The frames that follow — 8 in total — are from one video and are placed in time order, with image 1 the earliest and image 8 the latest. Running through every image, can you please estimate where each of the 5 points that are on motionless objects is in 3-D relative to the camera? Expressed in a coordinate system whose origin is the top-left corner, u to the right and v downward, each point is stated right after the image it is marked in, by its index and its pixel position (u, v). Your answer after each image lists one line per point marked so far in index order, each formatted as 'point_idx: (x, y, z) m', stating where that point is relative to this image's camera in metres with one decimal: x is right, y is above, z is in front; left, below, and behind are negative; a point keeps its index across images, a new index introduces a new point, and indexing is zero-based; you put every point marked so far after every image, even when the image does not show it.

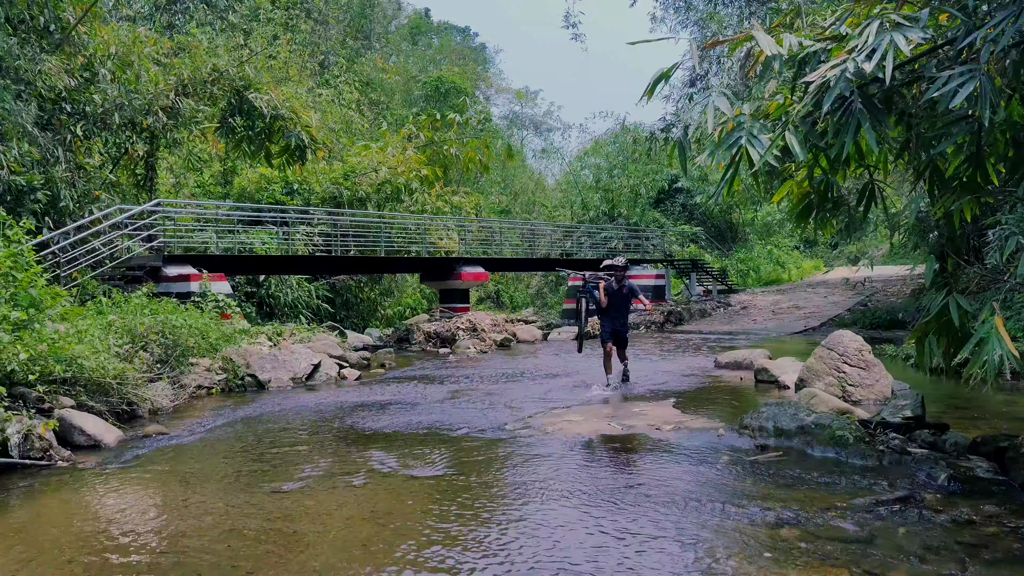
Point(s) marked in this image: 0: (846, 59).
0: (+1.7, +1.1, +5.8) m
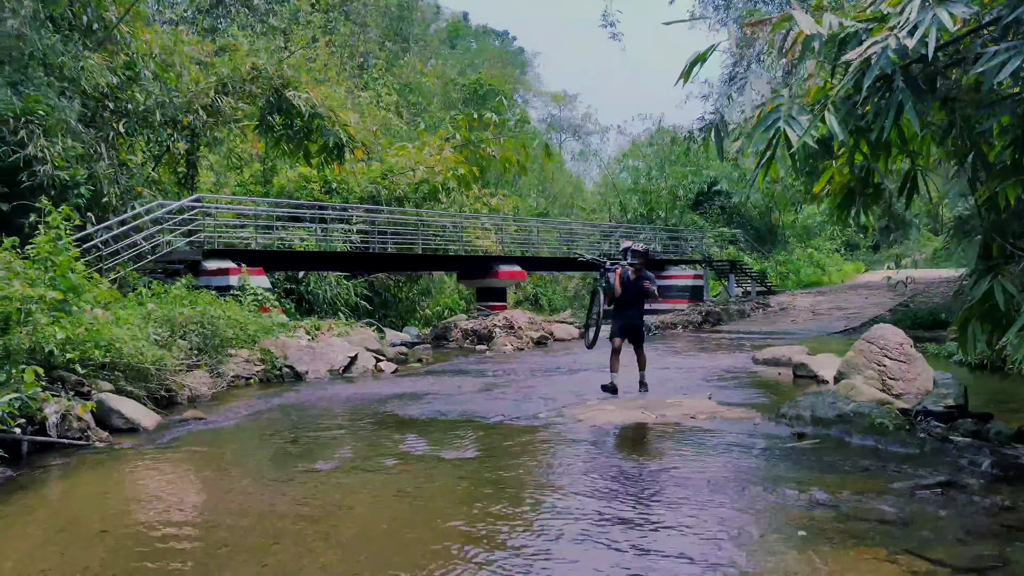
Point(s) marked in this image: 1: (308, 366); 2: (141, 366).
0: (+1.8, +1.2, +5.8) m
1: (-1.7, -0.5, +9.6) m
2: (-2.3, -0.5, +7.4) m
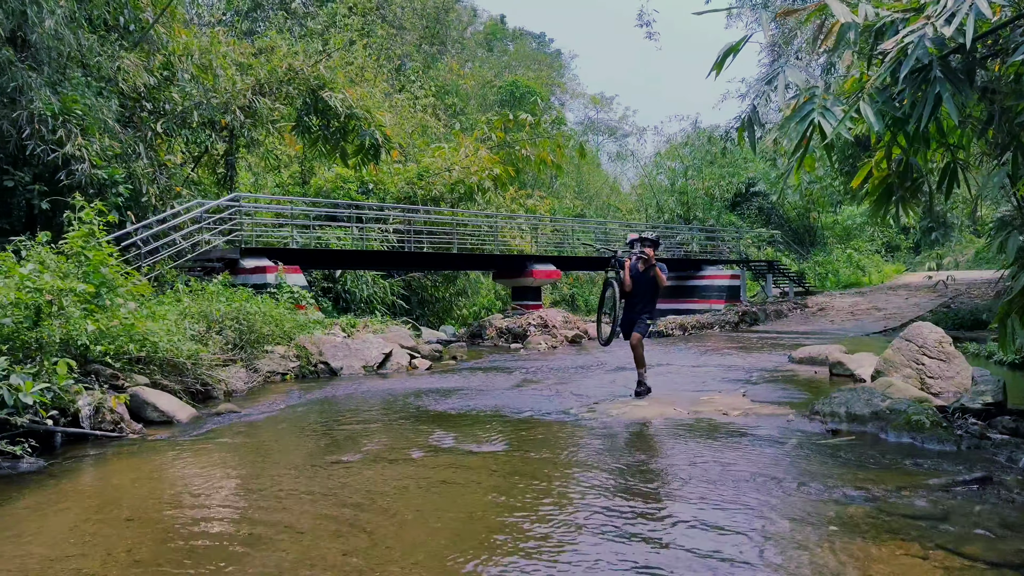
0: (+2.0, +1.3, +5.7) m
1: (-1.4, -0.6, +9.6) m
2: (-2.1, -0.4, +7.5) m
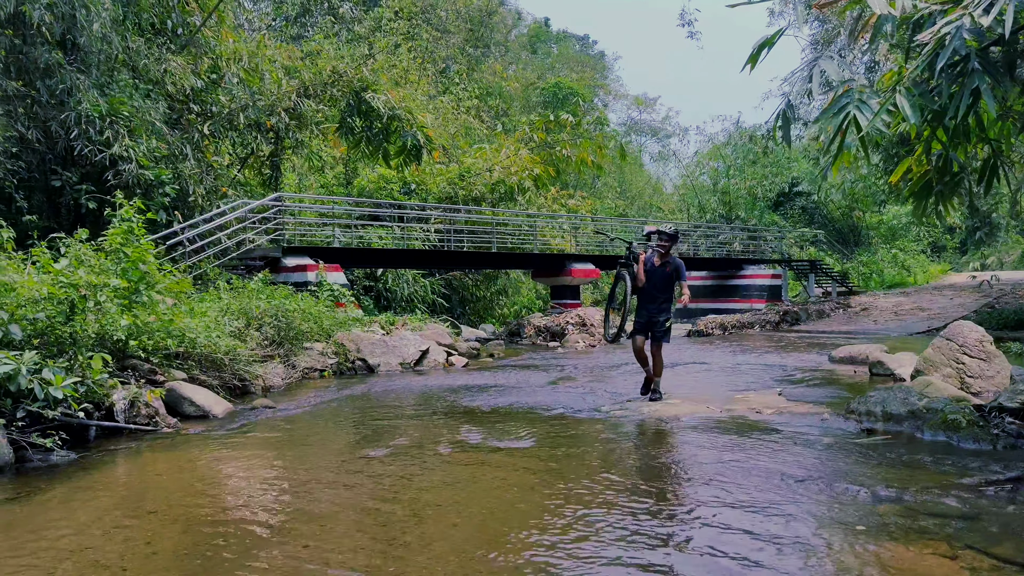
0: (+2.1, +1.3, +5.6) m
1: (-1.1, -0.6, +9.7) m
2: (-1.9, -0.4, +7.6) m
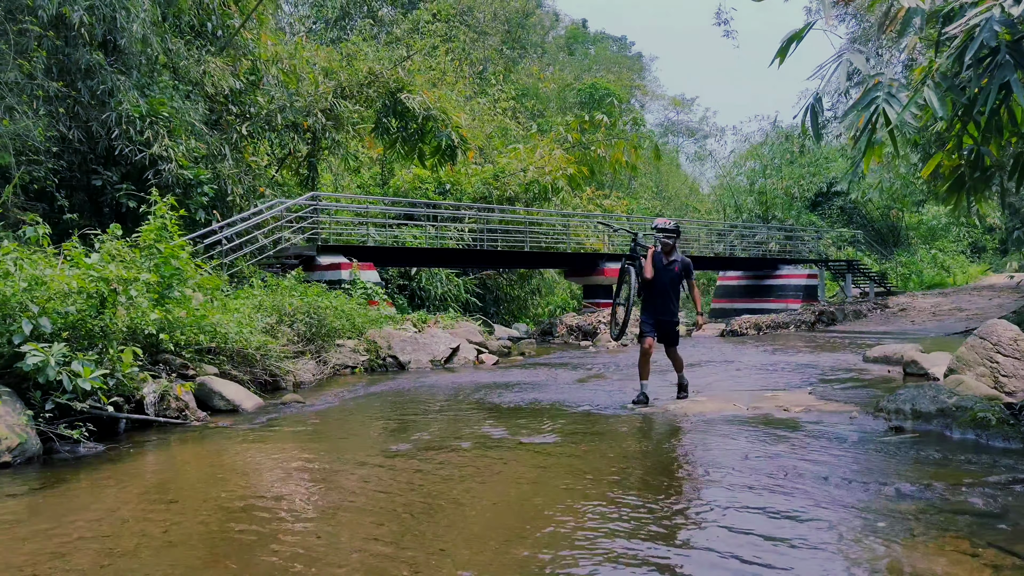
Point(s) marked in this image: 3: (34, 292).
0: (+2.2, +1.3, +5.6) m
1: (-0.8, -0.6, +9.8) m
2: (-1.7, -0.4, +7.7) m
3: (-2.5, 0.0, +6.6) m
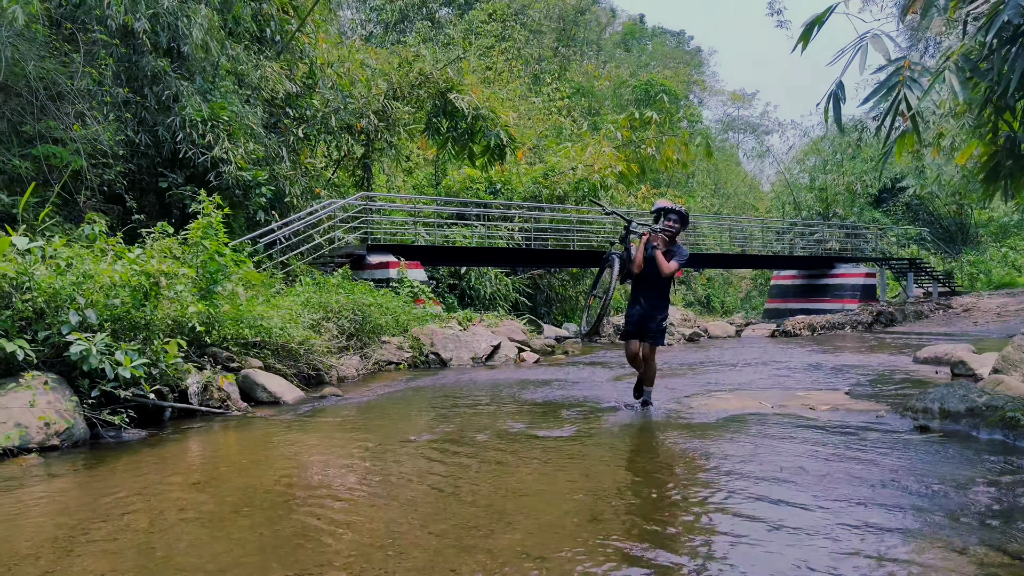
0: (+2.2, +1.3, +5.3) m
1: (-0.3, -0.6, +9.9) m
2: (-1.4, -0.4, +7.9) m
3: (-2.4, 0.0, +6.9) m
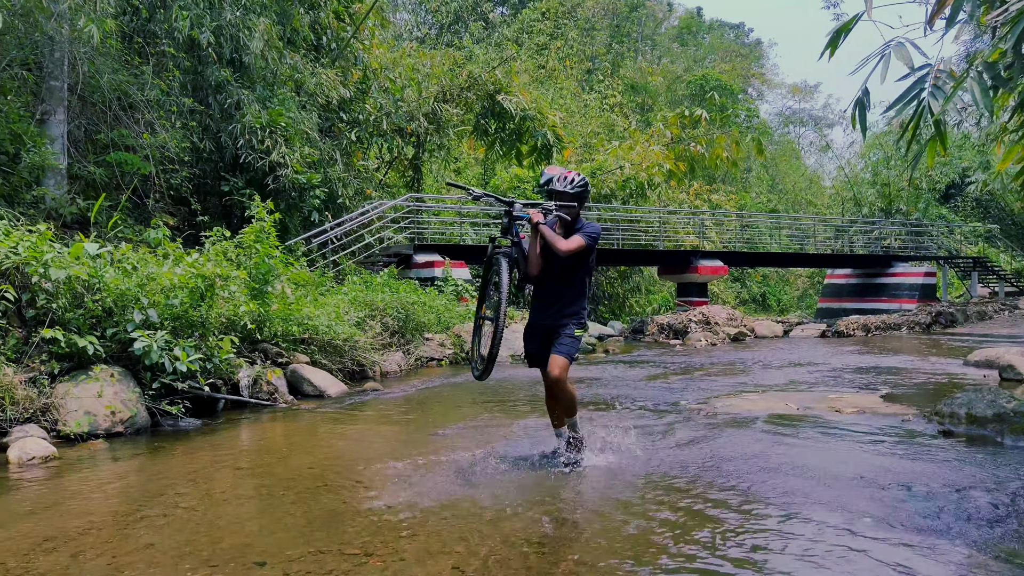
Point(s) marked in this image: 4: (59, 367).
0: (+2.1, +1.3, +5.0) m
1: (+0.3, -0.6, +9.8) m
2: (-1.1, -0.4, +8.1) m
3: (-2.2, 0.0, +7.2) m
4: (-2.5, -0.4, +6.7) m
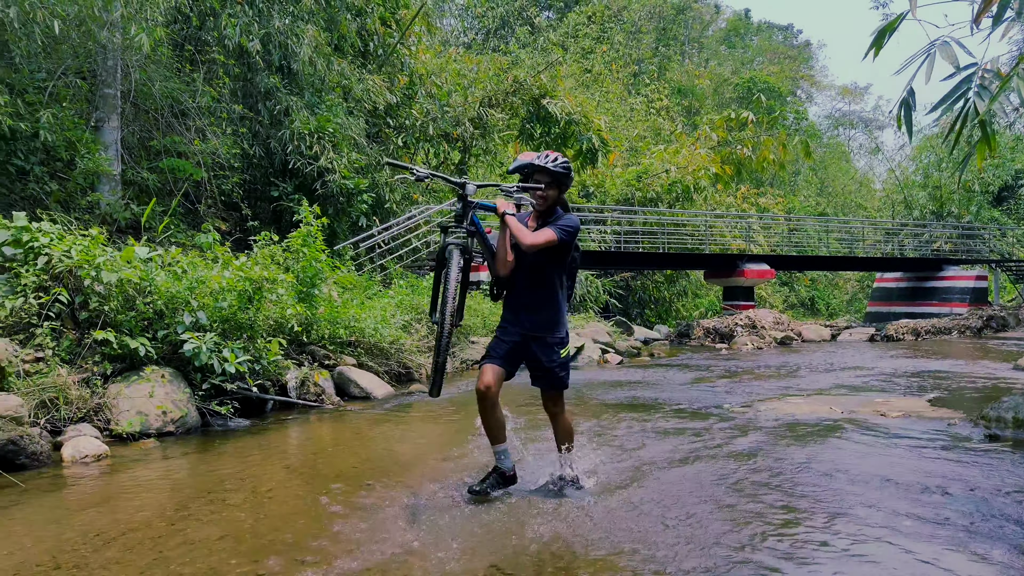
0: (+2.2, +1.3, +4.9) m
1: (+0.7, -0.6, +9.8) m
2: (-0.8, -0.4, +8.1) m
3: (-1.9, 0.0, +7.3) m
4: (-2.3, -0.5, +6.8) m
